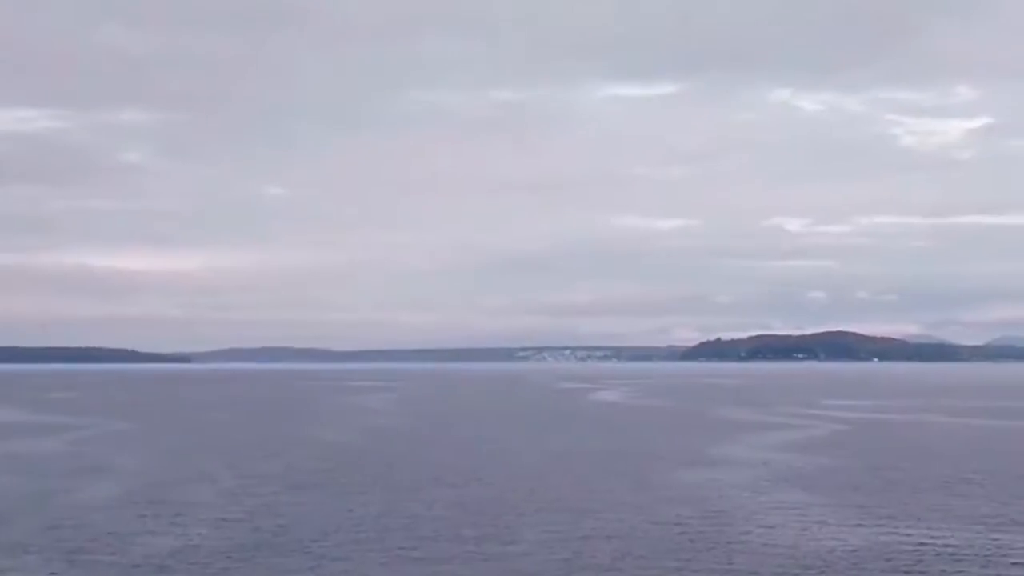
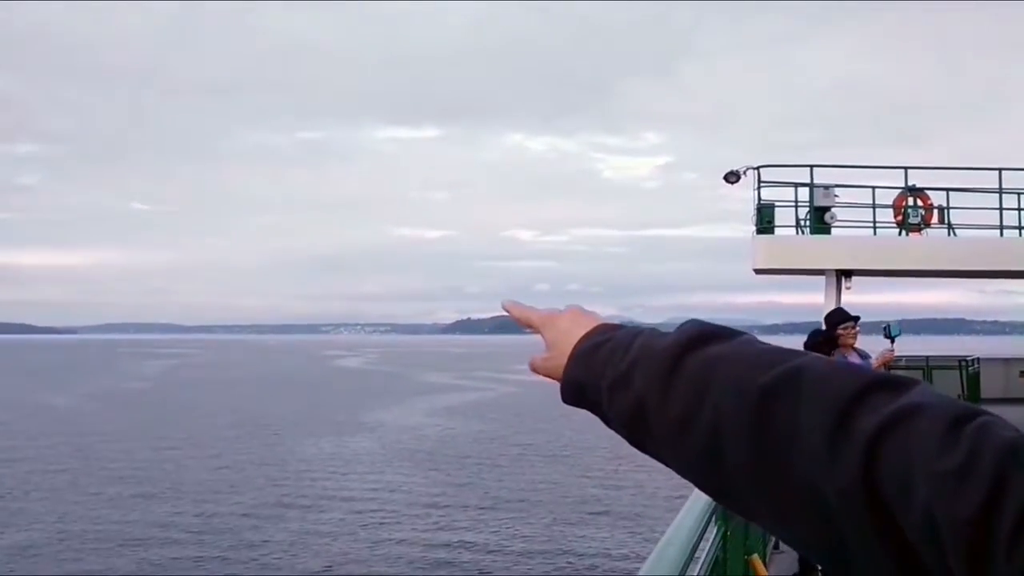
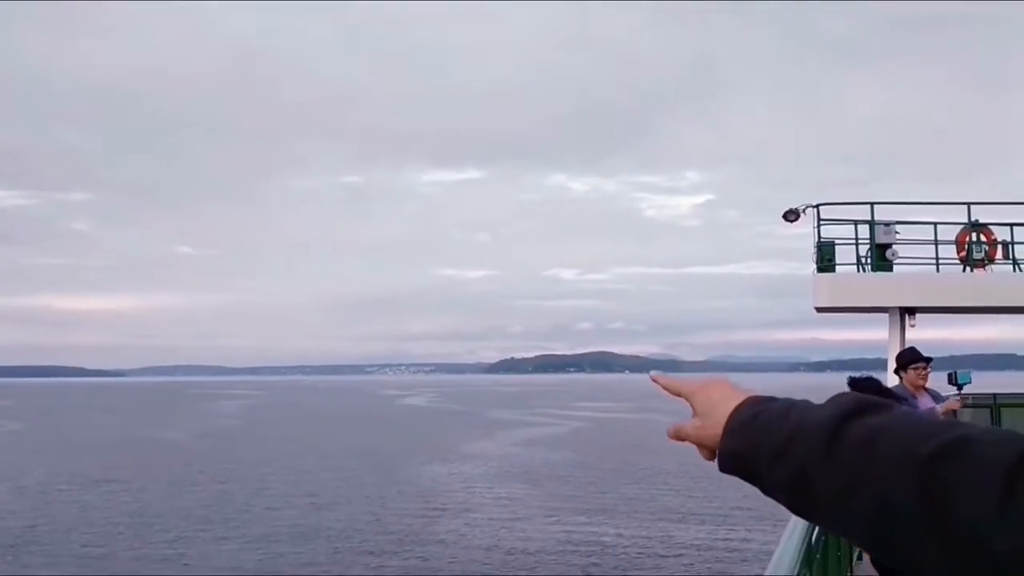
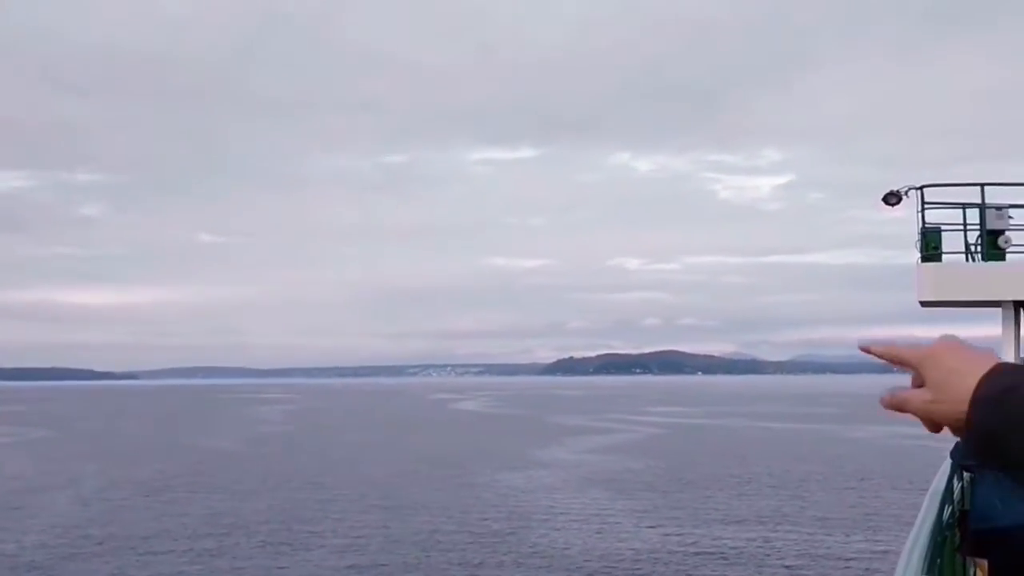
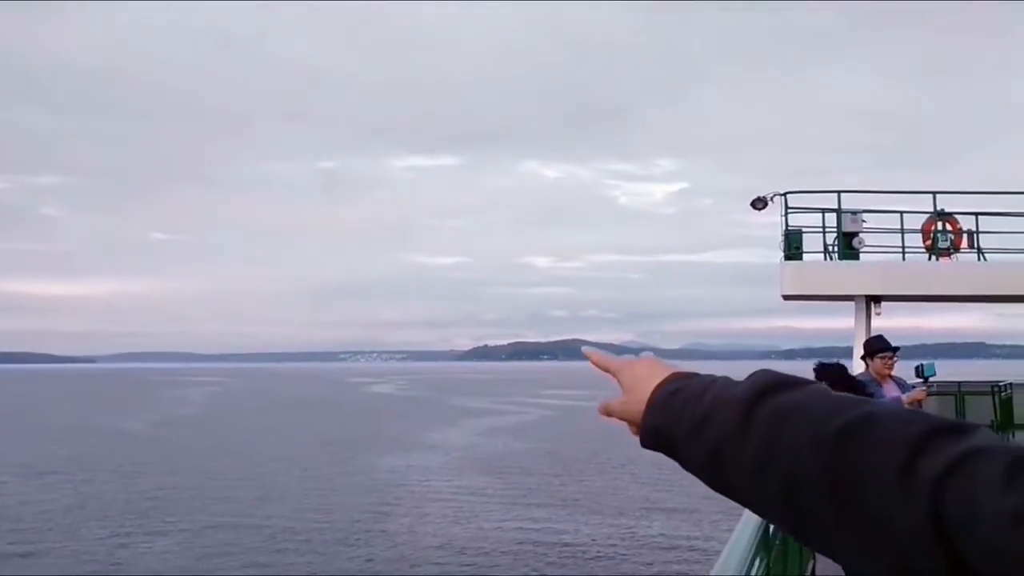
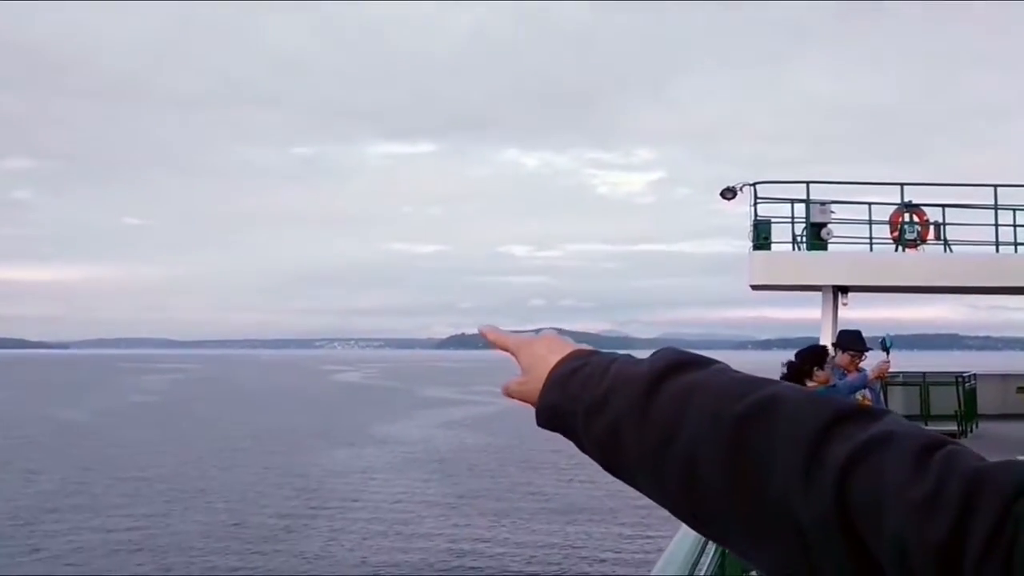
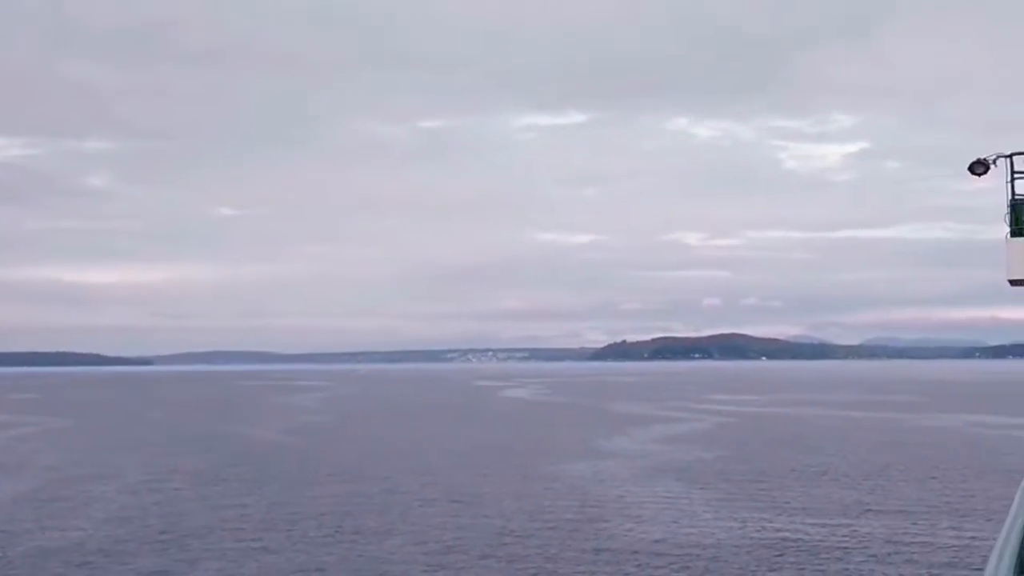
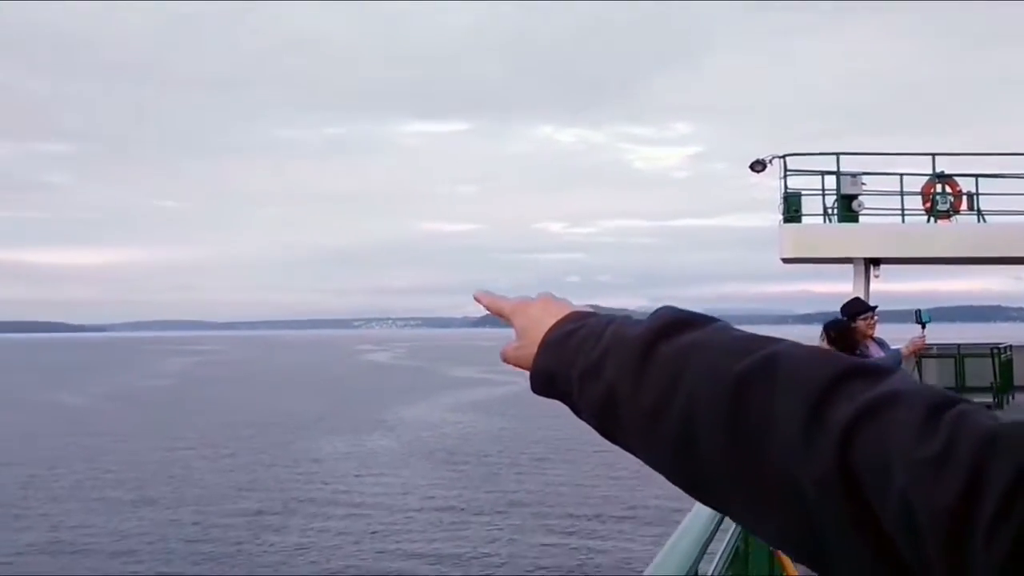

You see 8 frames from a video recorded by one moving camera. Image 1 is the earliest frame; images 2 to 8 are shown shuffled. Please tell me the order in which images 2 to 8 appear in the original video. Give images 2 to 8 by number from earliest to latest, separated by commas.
7, 4, 3, 5, 6, 2, 8
